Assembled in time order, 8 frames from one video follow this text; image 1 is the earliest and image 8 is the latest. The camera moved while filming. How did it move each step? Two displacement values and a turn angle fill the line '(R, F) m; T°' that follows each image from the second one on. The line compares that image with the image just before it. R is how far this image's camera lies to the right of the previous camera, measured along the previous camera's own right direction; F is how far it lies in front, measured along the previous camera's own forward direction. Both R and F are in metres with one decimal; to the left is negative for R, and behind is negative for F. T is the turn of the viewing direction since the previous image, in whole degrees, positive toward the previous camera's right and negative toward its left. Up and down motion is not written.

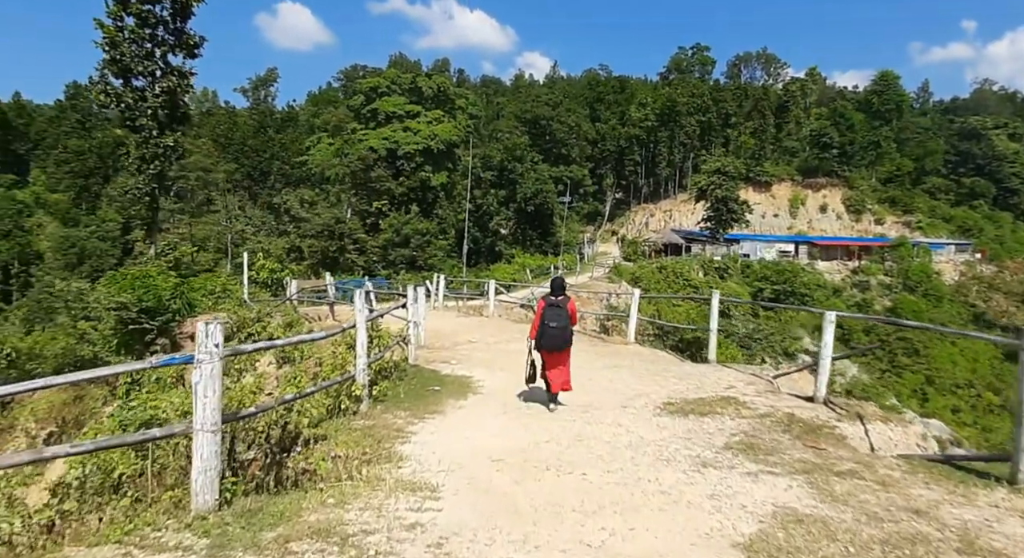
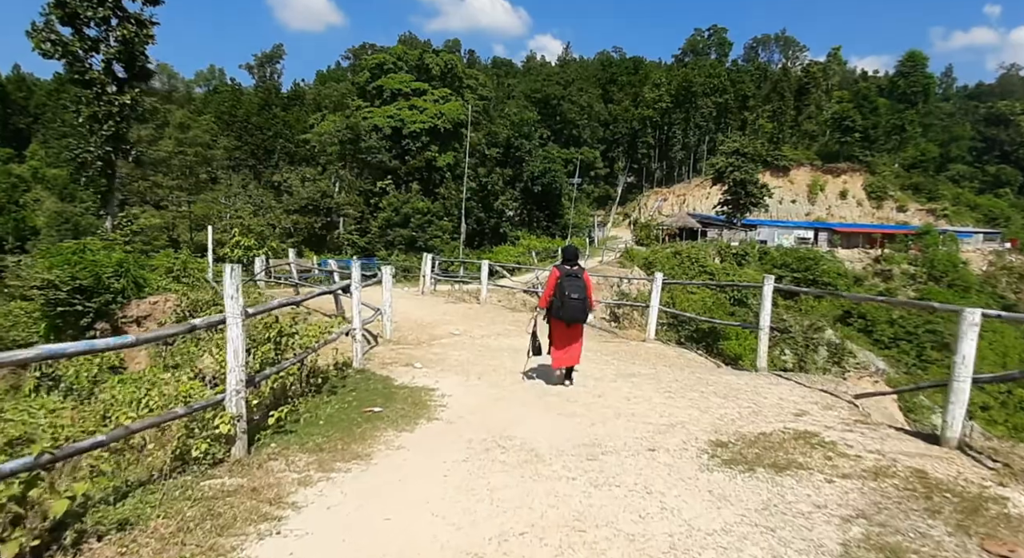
(+0.3, +2.0) m; -1°
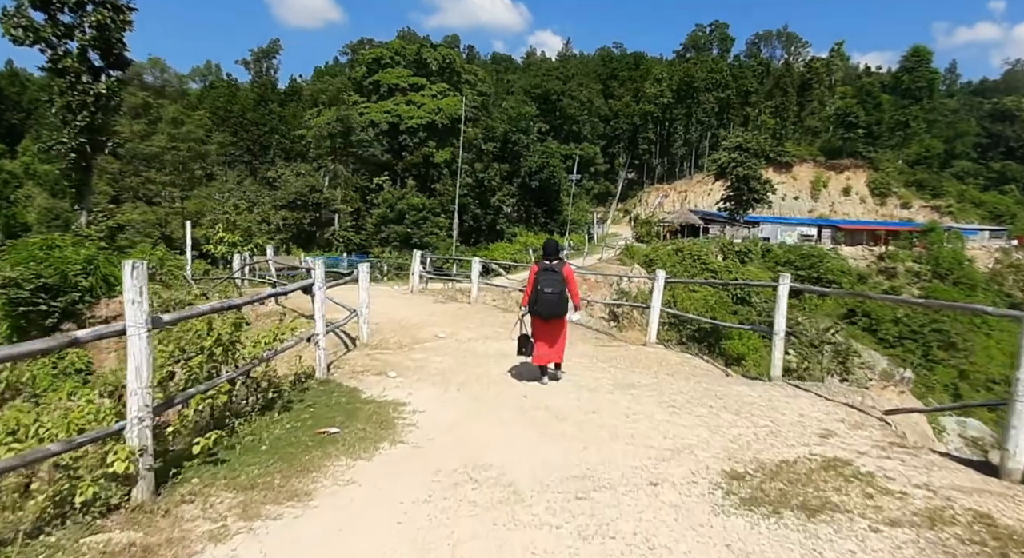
(+0.2, +0.6) m; 0°
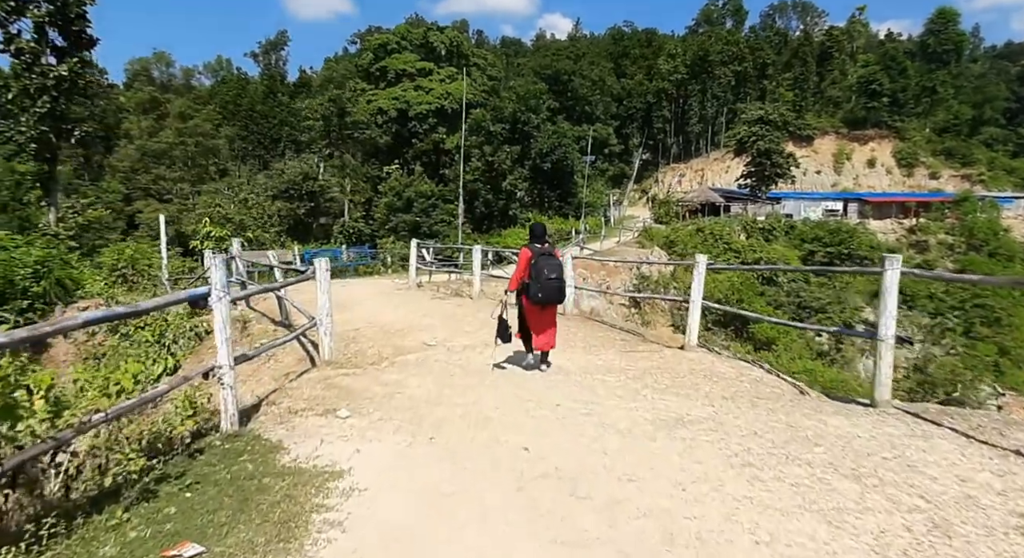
(+0.2, +1.6) m; -2°
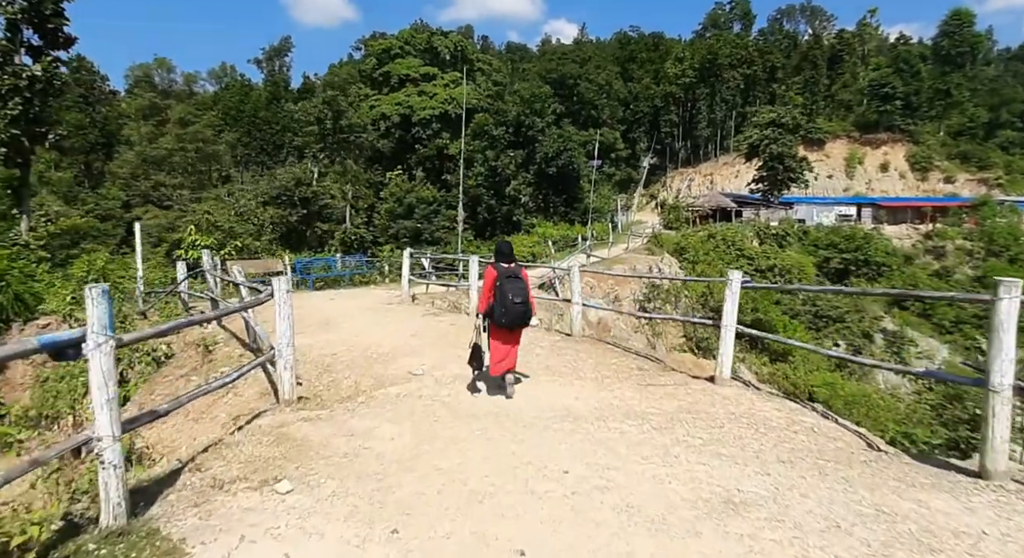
(+0.1, +0.9) m; -1°
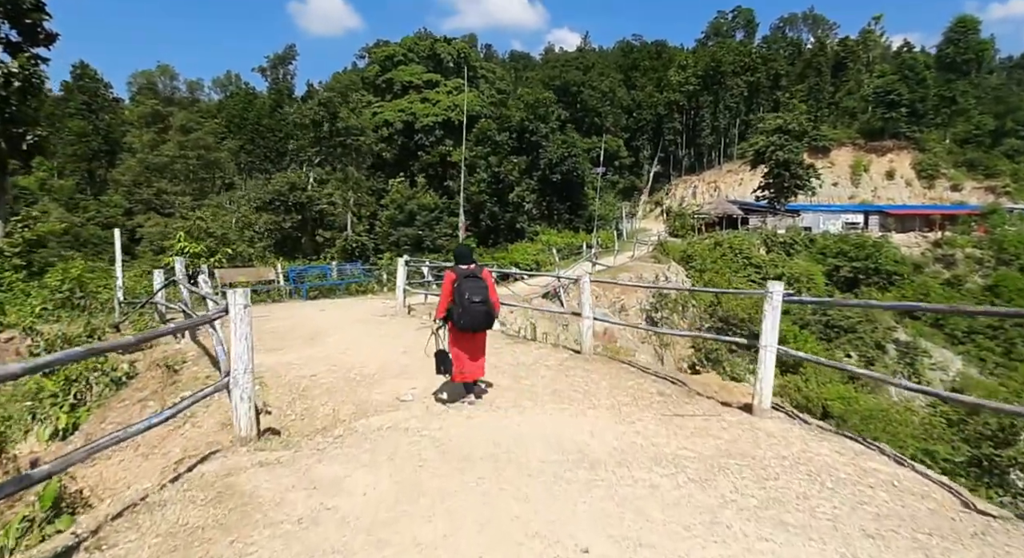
(0.0, +0.8) m; 0°
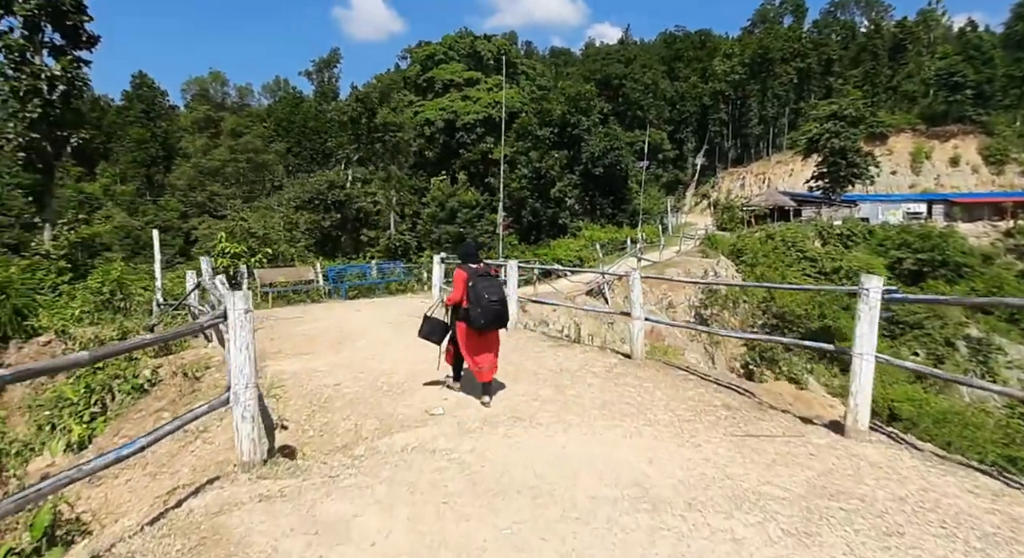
(0.0, +0.6) m; -5°
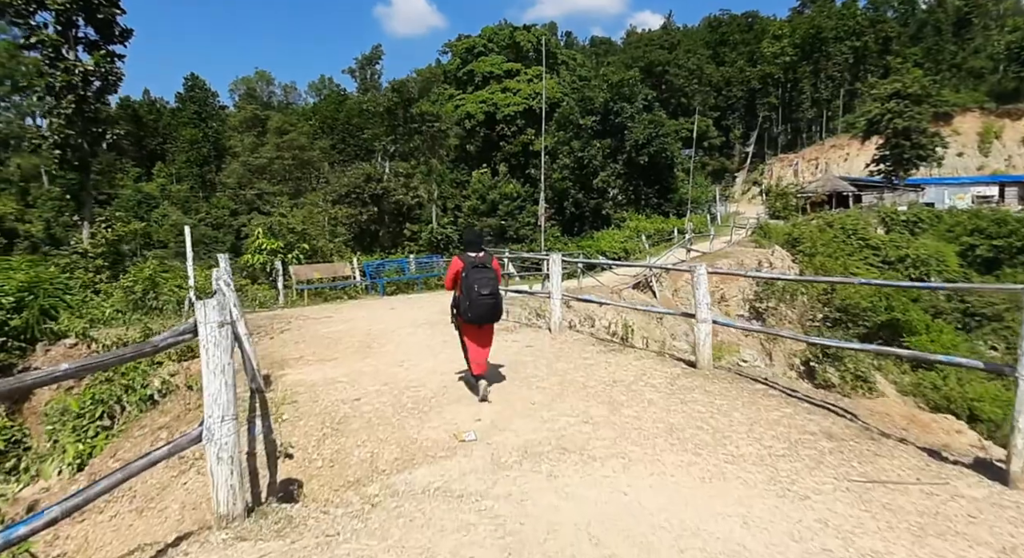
(0.0, +0.8) m; -4°
